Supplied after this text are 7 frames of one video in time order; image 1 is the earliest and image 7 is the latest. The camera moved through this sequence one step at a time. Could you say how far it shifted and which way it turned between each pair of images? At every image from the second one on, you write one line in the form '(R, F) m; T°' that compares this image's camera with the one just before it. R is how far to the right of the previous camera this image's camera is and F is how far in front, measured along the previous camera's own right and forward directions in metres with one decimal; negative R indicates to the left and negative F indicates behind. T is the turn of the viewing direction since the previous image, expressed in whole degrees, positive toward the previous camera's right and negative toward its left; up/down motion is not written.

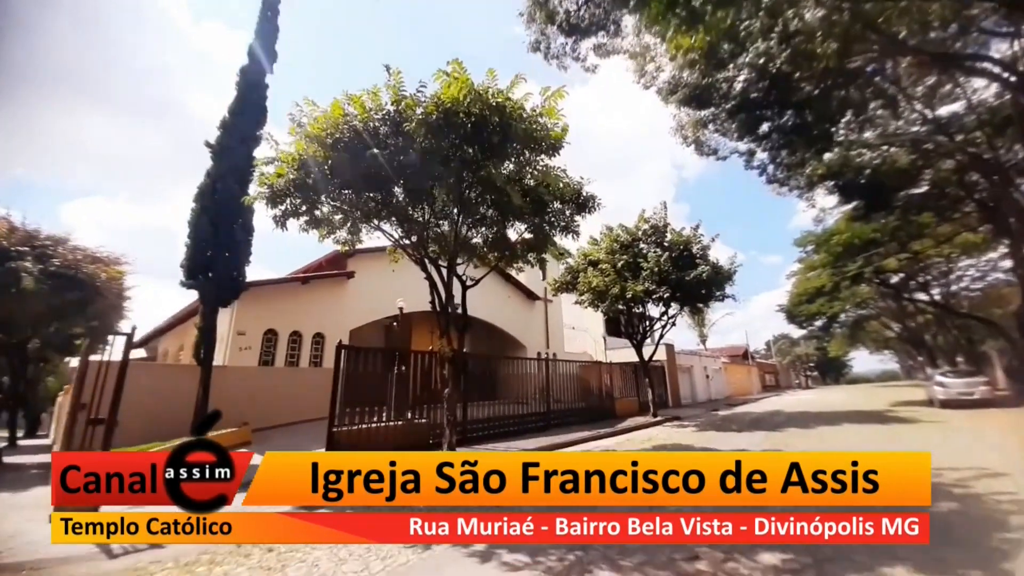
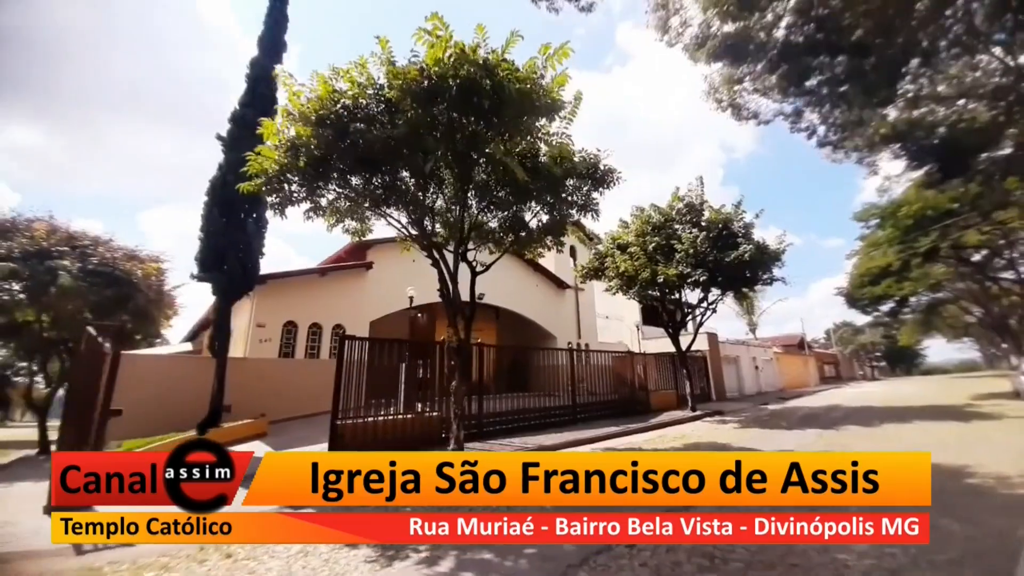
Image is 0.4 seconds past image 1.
(+0.6, +0.7) m; -6°
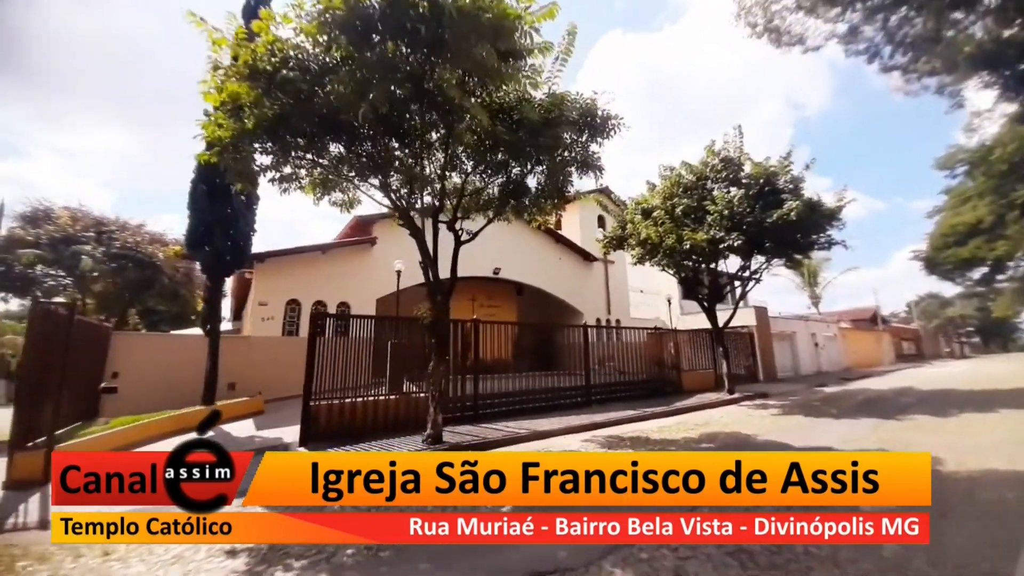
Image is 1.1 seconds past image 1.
(+1.1, +1.0) m; -7°
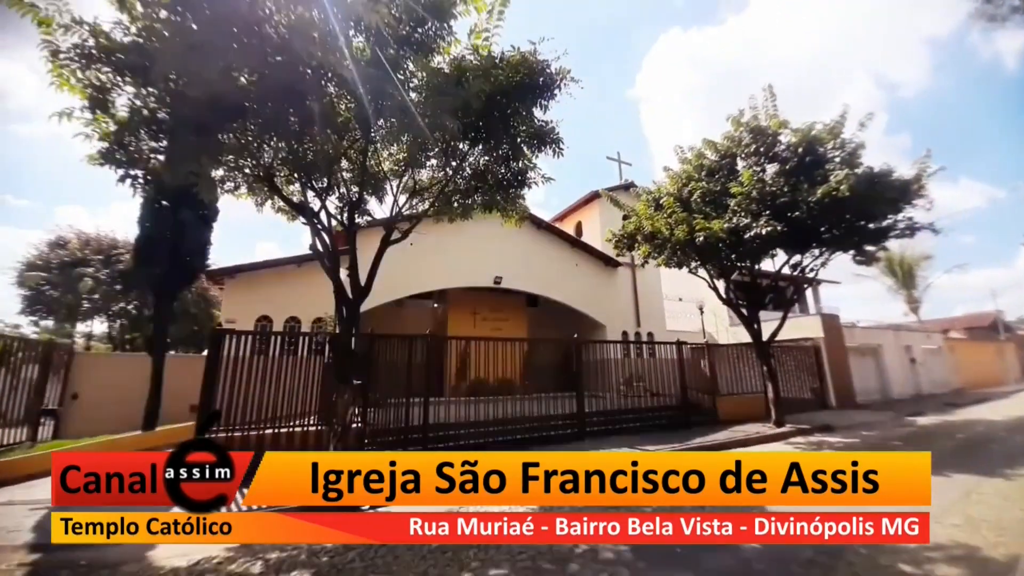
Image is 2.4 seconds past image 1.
(+1.8, +1.7) m; -9°
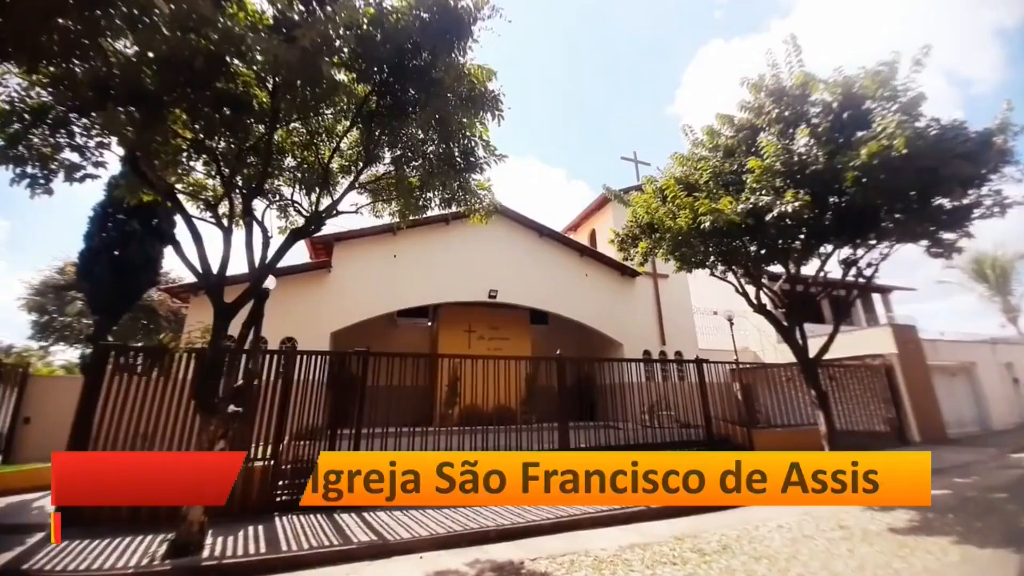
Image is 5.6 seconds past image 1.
(+1.3, +1.5) m; -6°
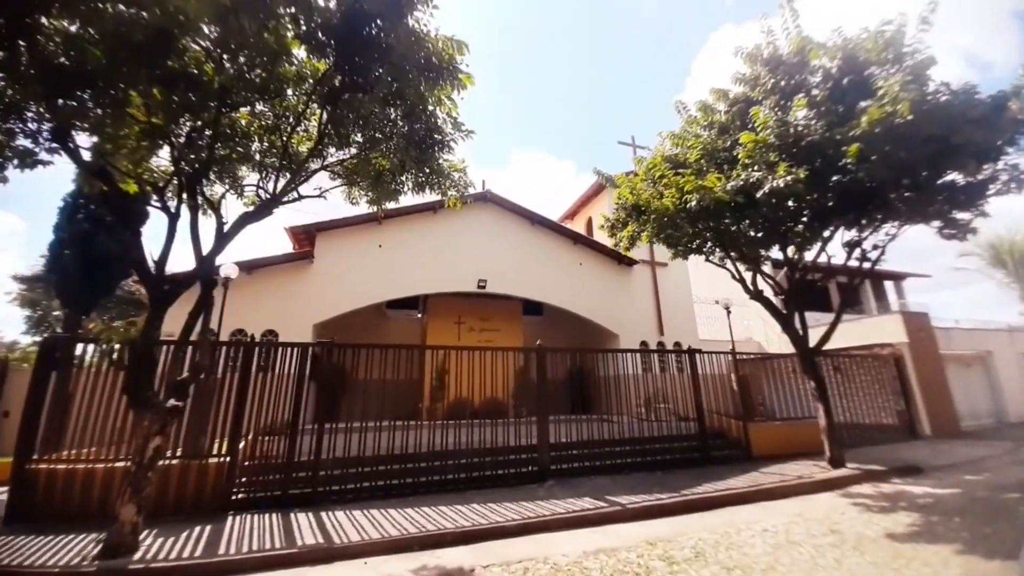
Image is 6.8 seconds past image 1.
(+0.5, +0.4) m; -1°
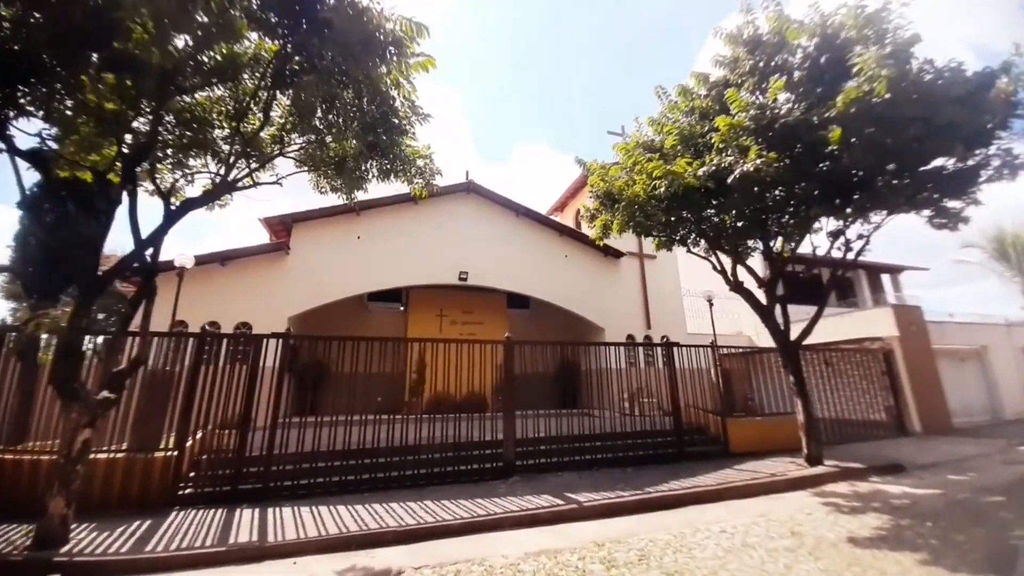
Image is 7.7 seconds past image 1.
(+0.5, +0.2) m; -1°
